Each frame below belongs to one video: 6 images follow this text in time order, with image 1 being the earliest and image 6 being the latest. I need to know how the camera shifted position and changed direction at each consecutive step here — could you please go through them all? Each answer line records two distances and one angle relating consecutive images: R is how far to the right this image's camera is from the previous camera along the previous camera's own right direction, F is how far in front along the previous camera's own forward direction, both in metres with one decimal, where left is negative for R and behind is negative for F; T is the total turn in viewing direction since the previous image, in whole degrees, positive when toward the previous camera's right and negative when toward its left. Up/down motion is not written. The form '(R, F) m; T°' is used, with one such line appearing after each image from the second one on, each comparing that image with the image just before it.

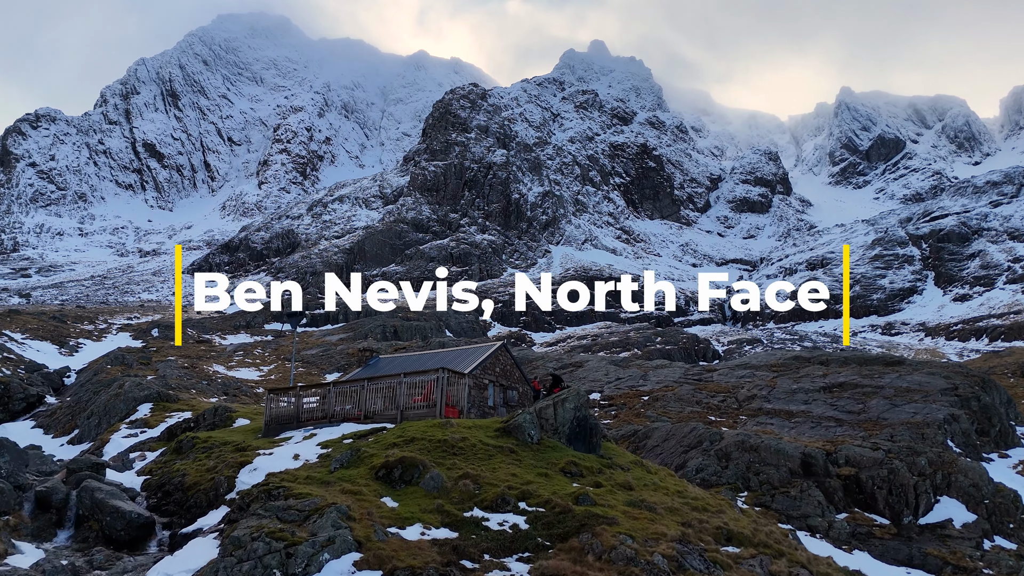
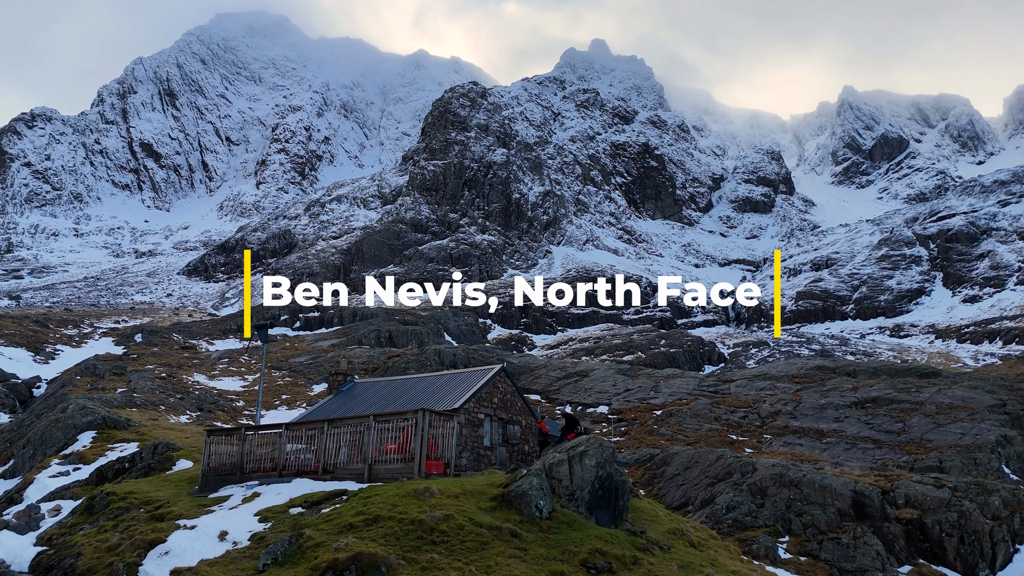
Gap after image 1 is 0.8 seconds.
(0.0, +2.6) m; 0°
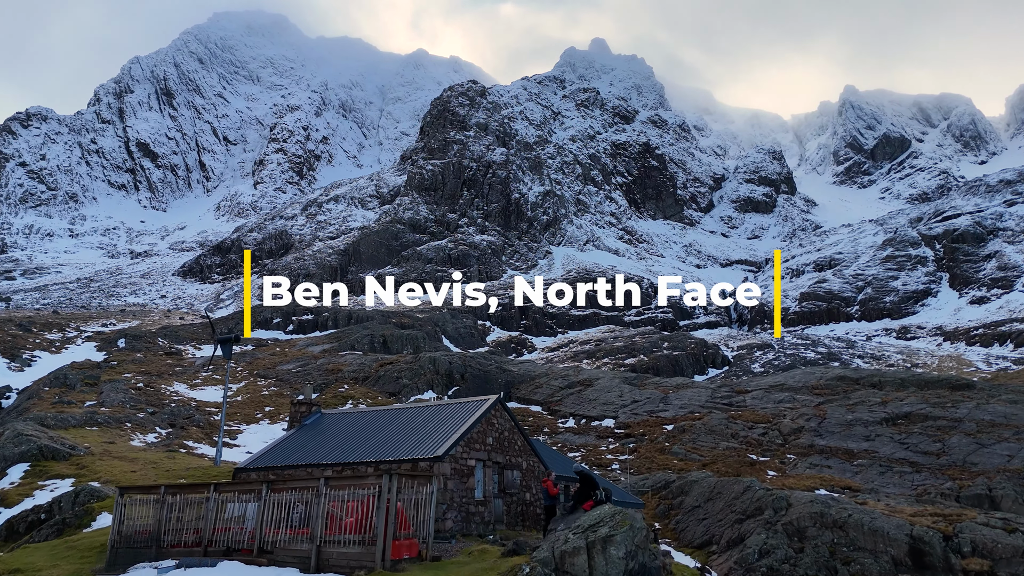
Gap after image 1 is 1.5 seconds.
(0.0, +2.2) m; 0°
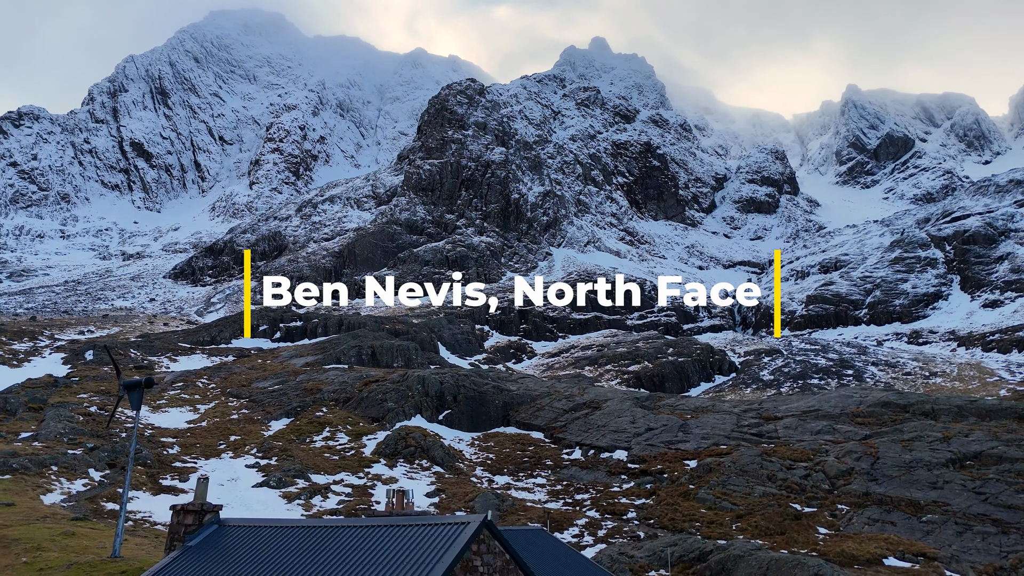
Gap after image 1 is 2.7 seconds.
(0.0, +3.8) m; 0°
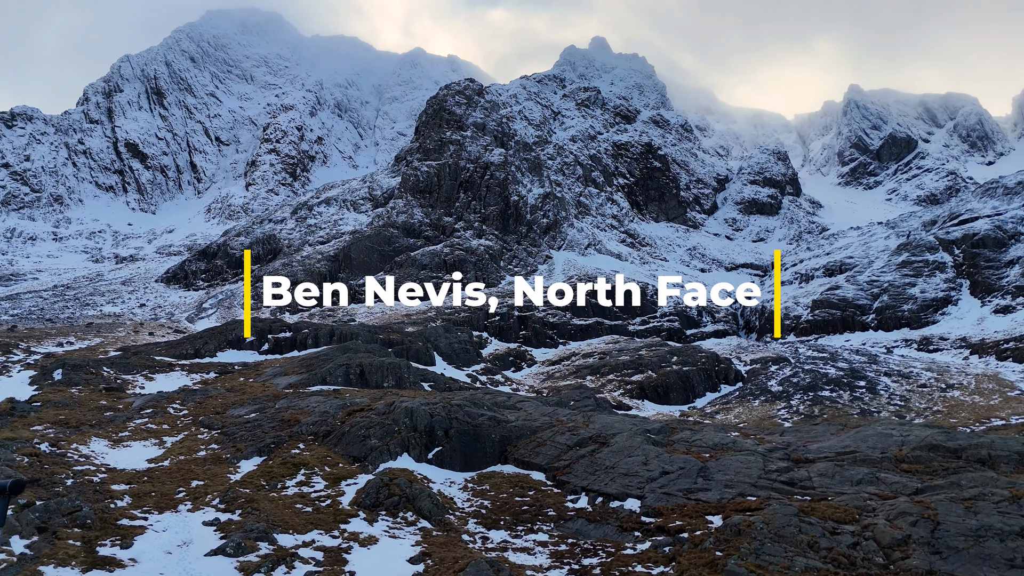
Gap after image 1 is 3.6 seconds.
(+0.1, +3.2) m; 0°
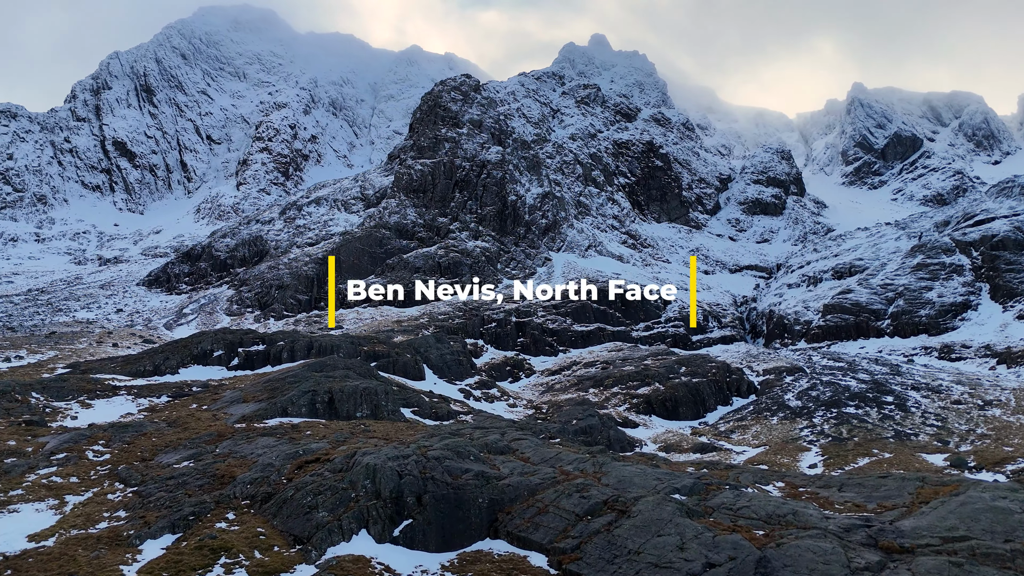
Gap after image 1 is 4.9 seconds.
(+0.2, +6.5) m; 0°
